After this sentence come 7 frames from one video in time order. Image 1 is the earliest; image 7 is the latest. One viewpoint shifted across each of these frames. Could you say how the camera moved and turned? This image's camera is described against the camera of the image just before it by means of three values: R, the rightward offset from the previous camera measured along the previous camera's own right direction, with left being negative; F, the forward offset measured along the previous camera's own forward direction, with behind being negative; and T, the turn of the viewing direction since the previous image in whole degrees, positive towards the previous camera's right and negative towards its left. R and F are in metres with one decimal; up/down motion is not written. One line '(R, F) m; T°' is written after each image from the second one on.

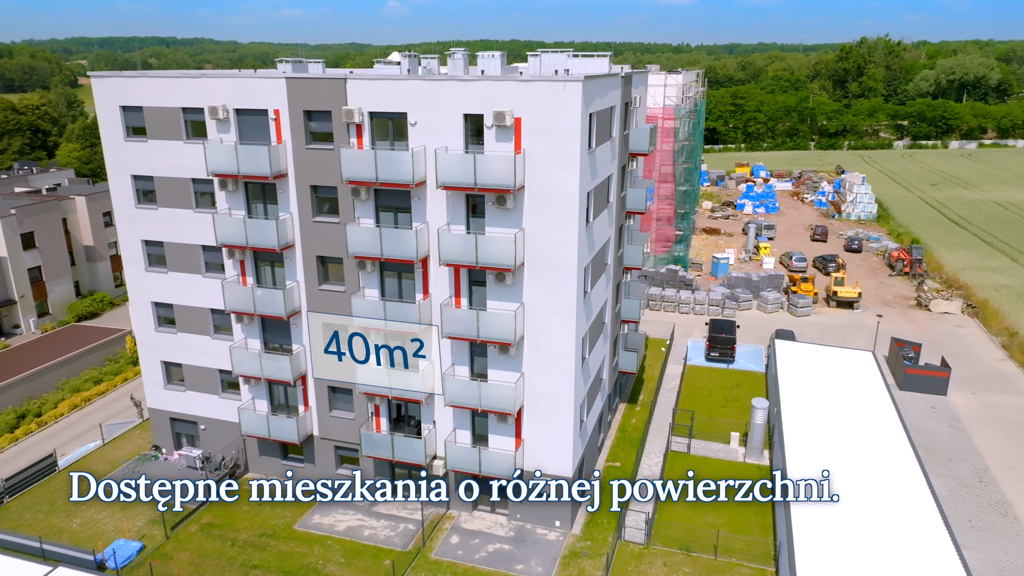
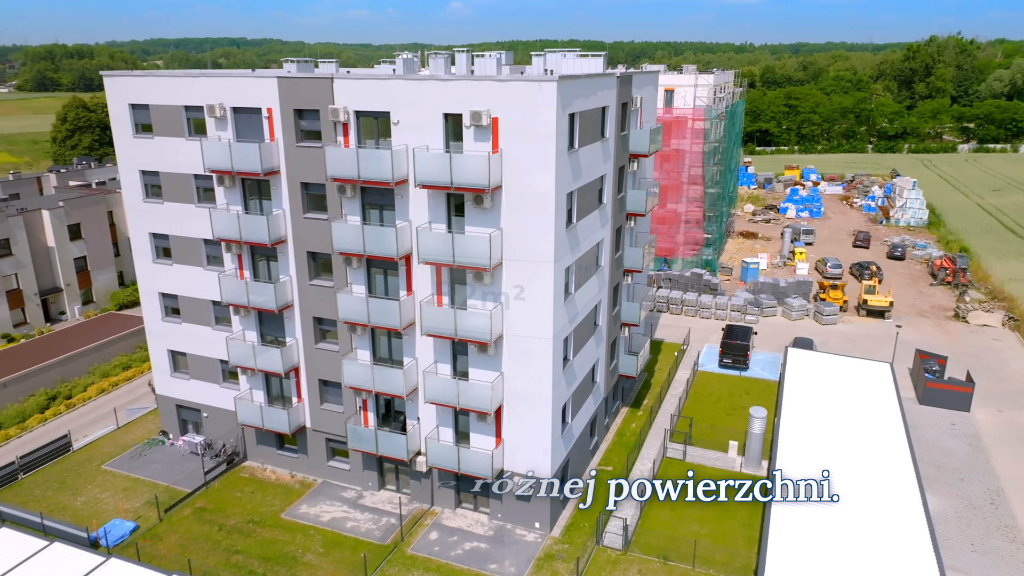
(+2.3, +0.1) m; -4°
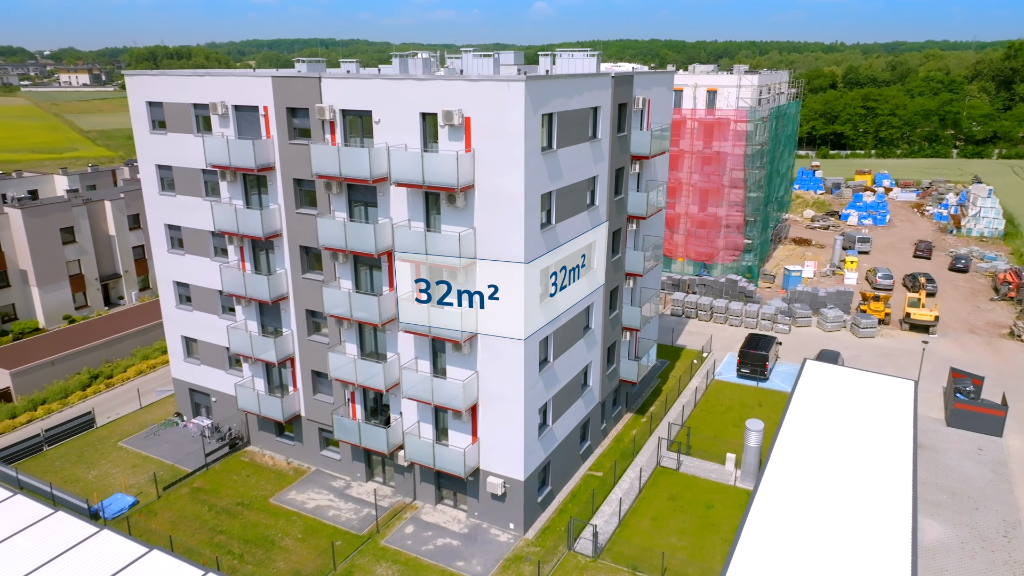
(+3.0, +0.2) m; -6°
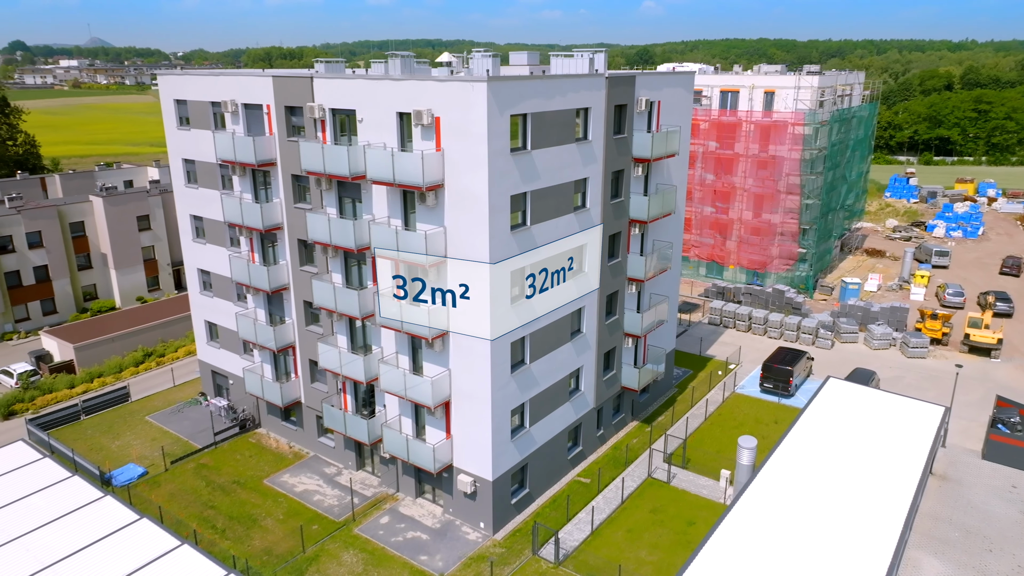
(+3.7, +0.3) m; -8°
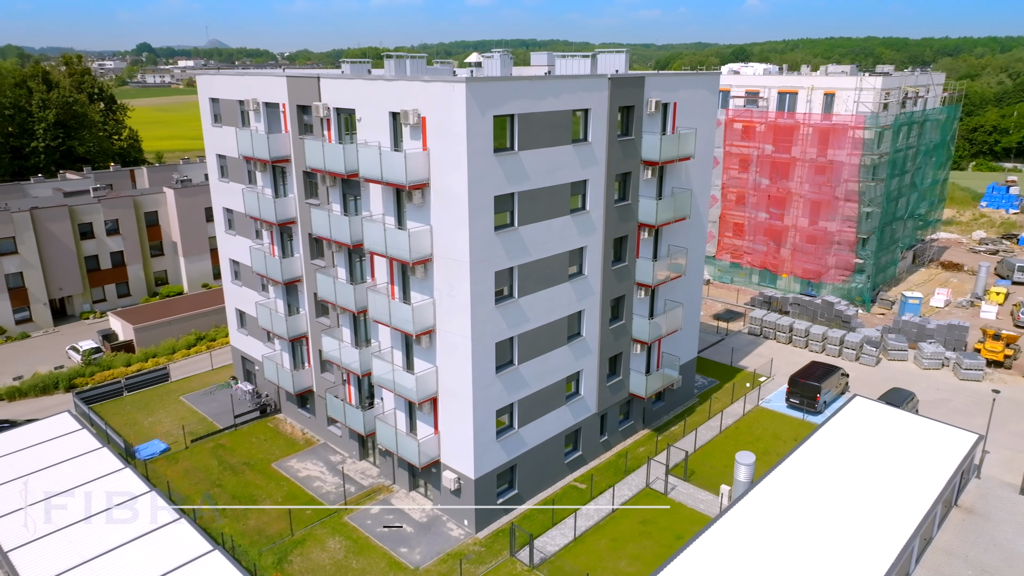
(+3.1, +0.2) m; -7°
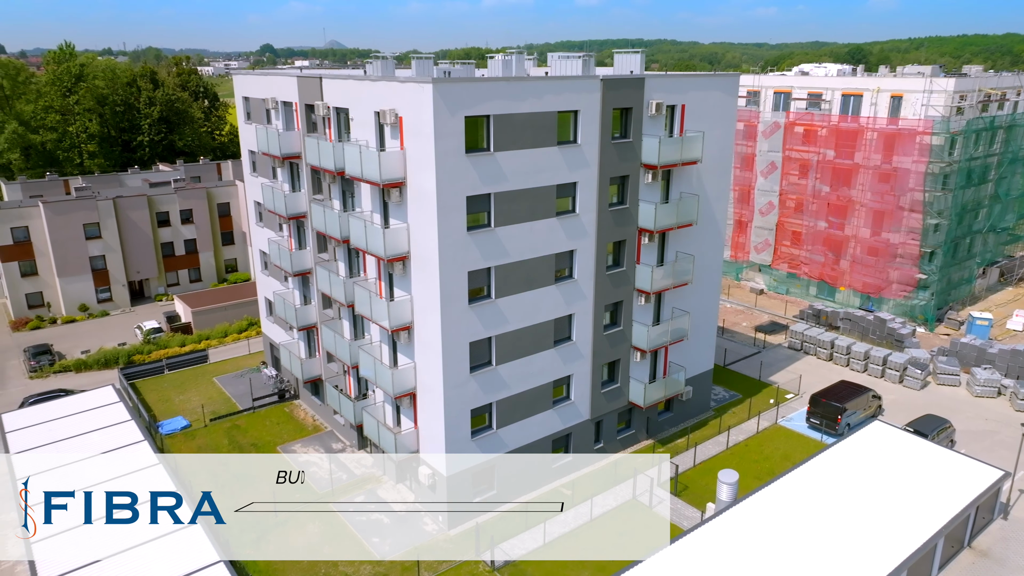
(+3.7, +0.3) m; -8°
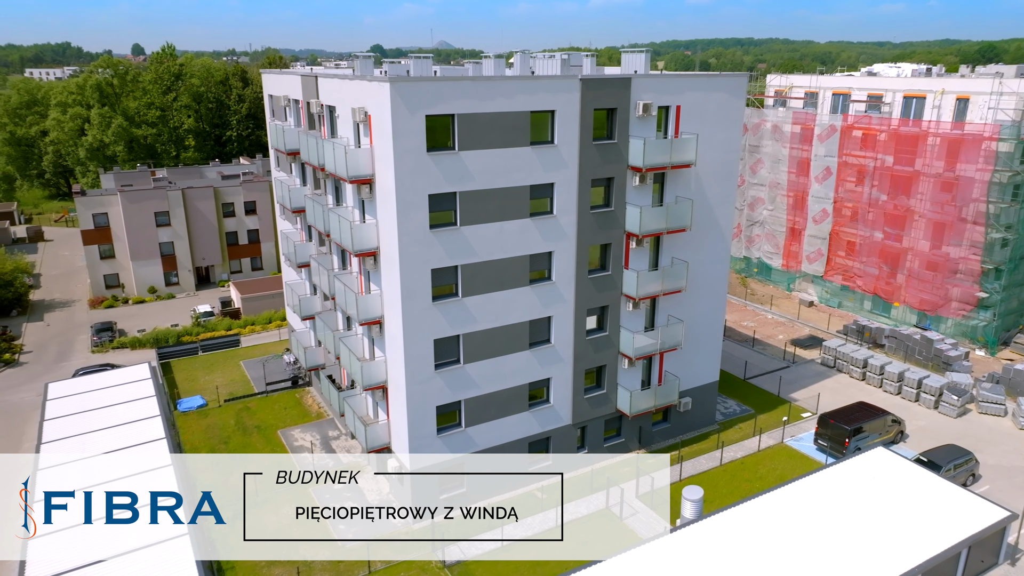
(+4.0, +0.3) m; -8°
